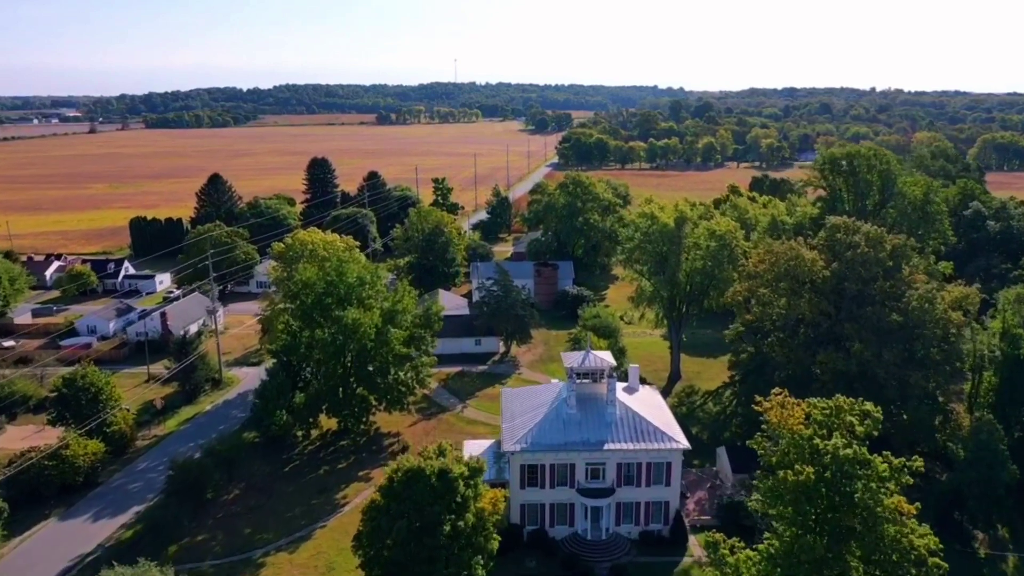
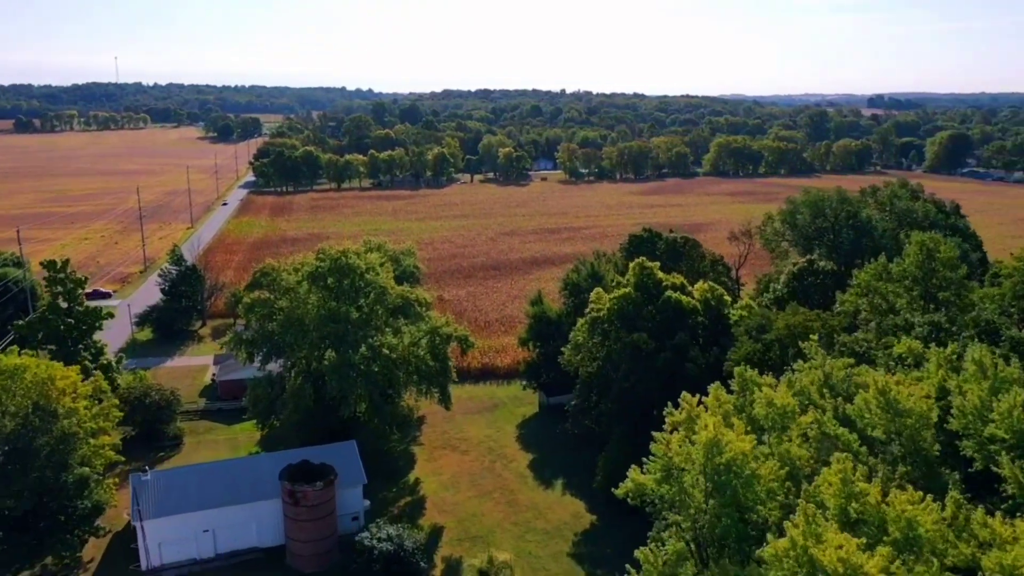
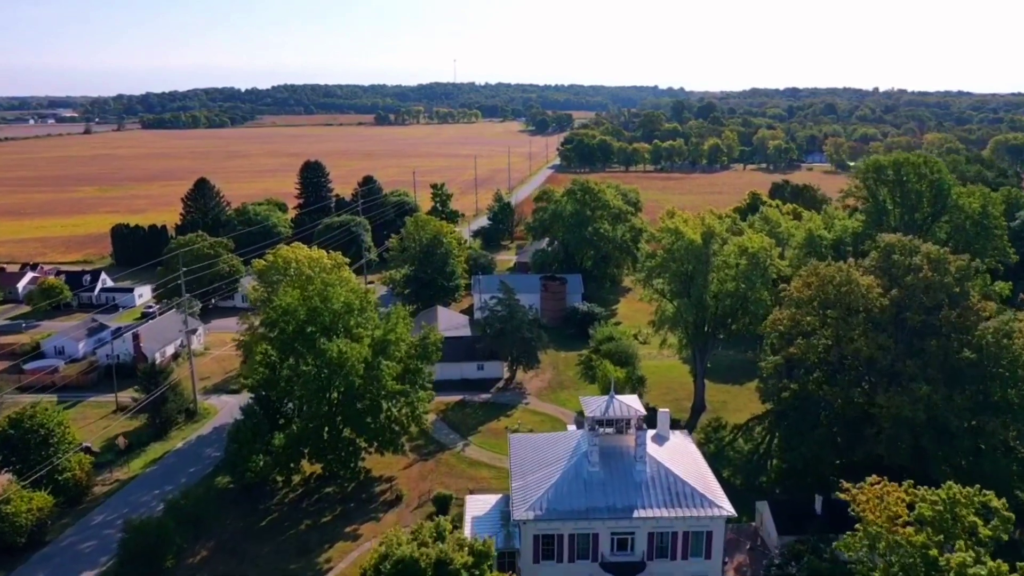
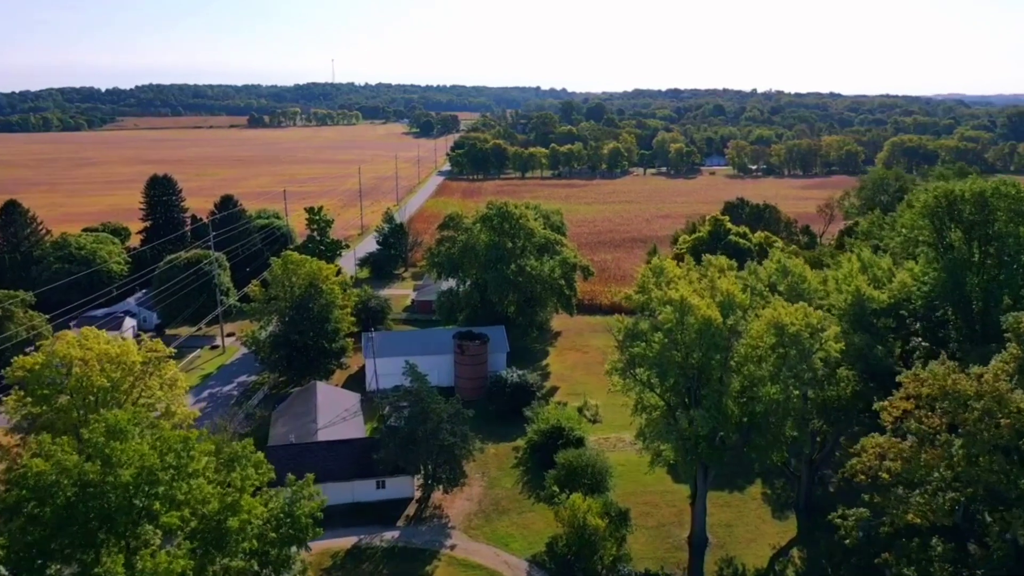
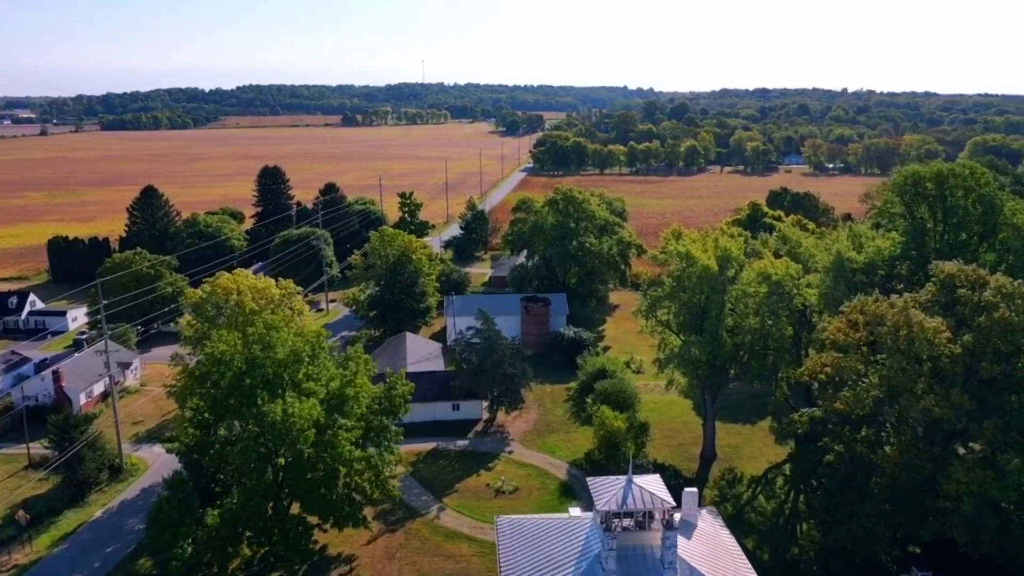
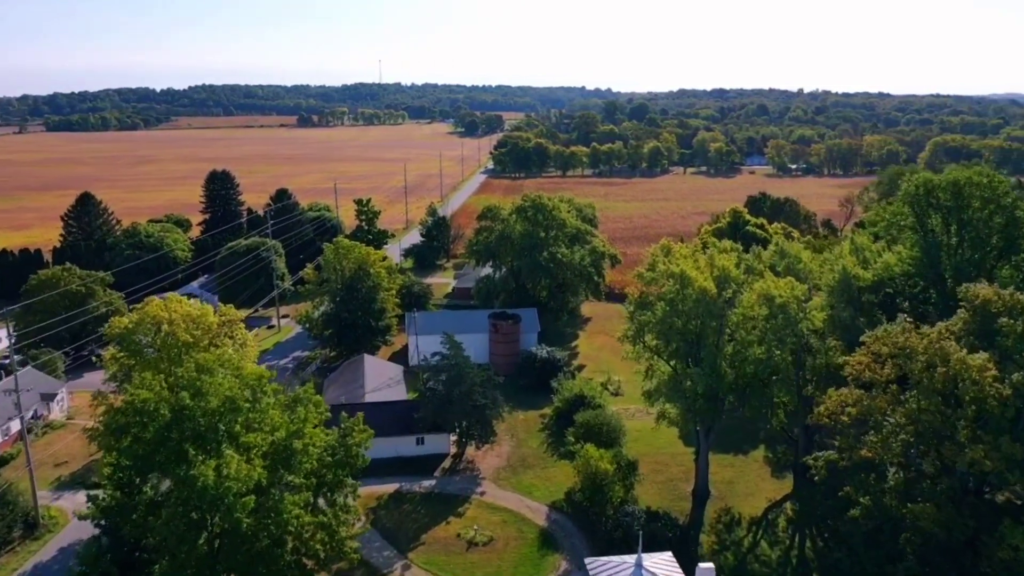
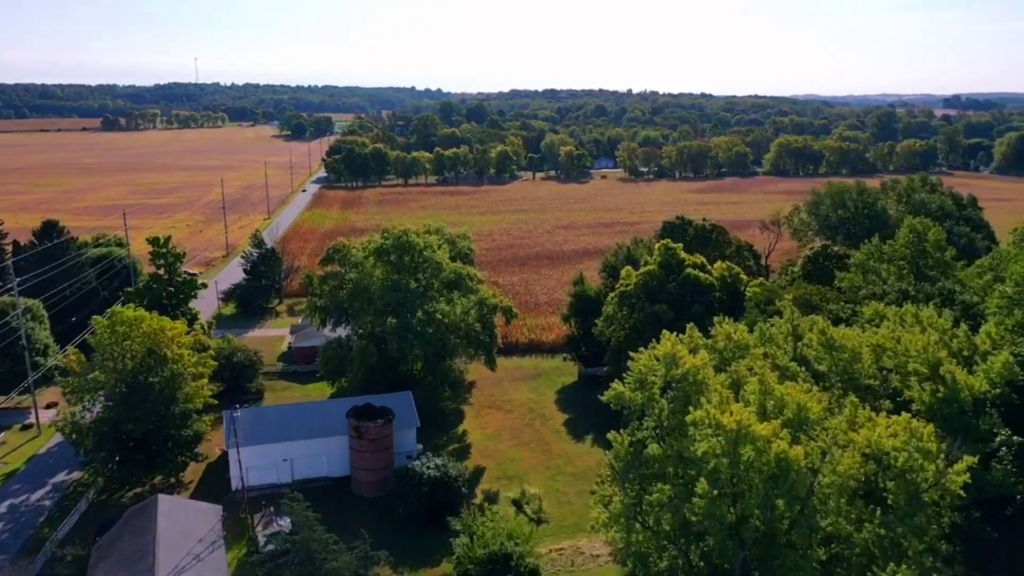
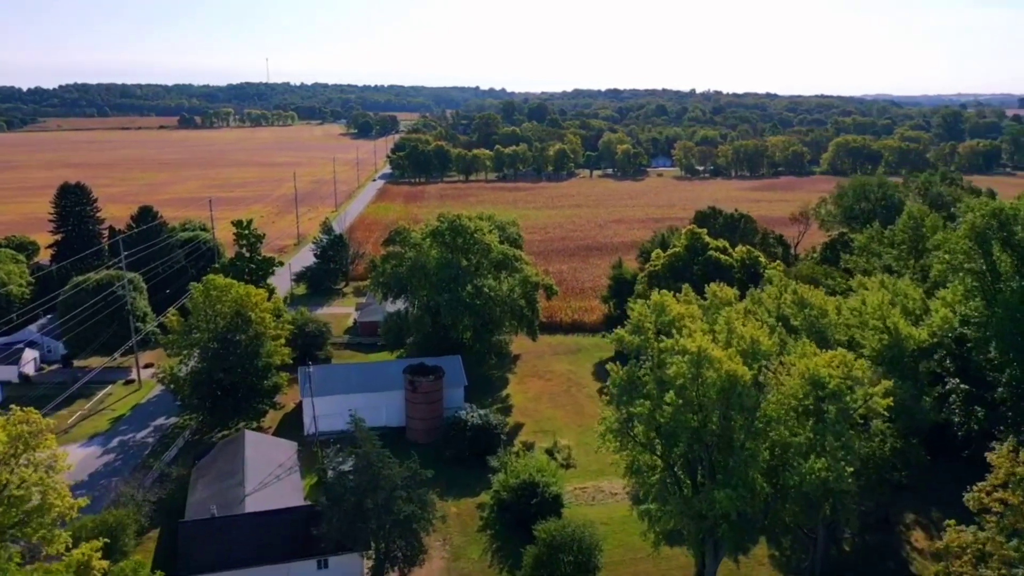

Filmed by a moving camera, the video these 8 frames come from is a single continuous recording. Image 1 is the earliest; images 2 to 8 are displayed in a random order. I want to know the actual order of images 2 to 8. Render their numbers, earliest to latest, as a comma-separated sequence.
3, 5, 6, 4, 8, 7, 2
